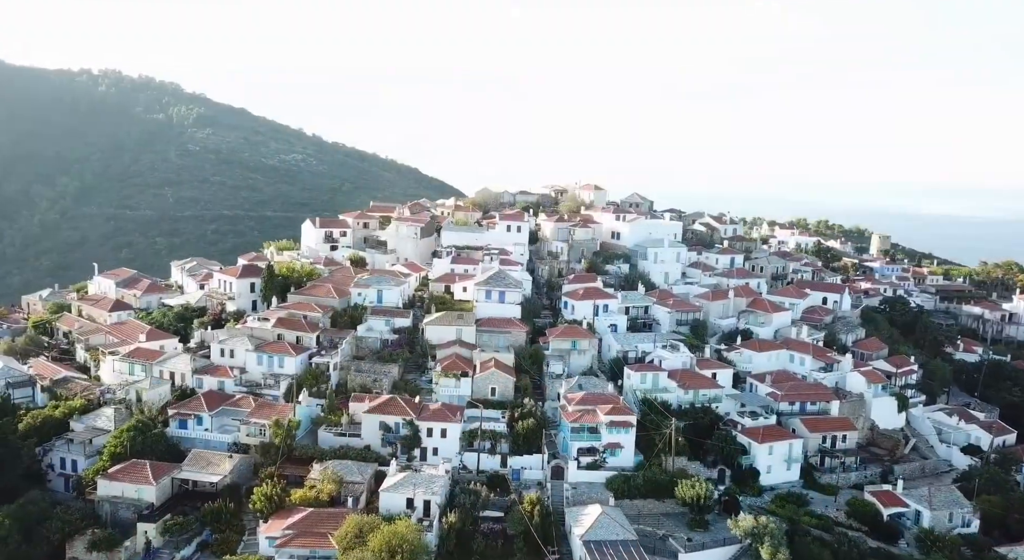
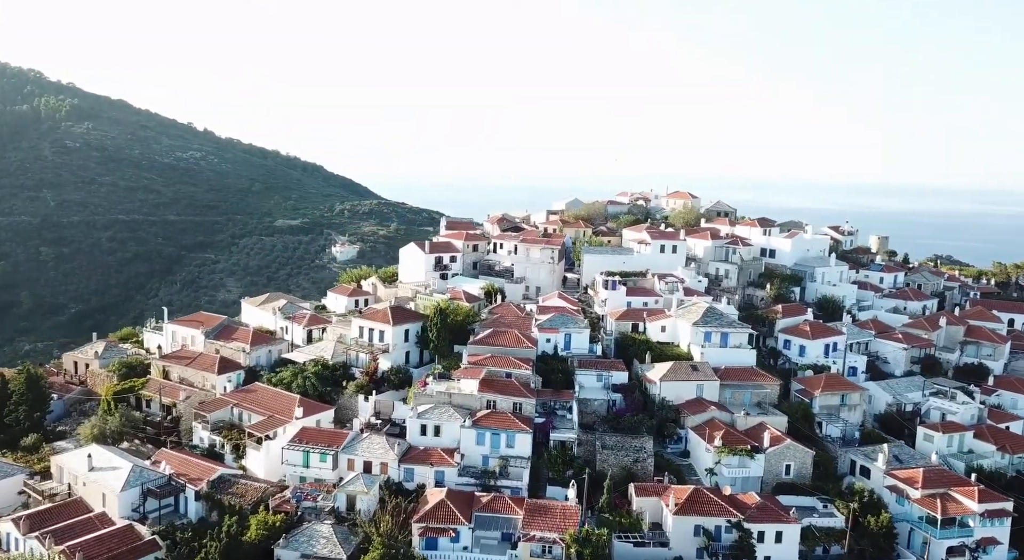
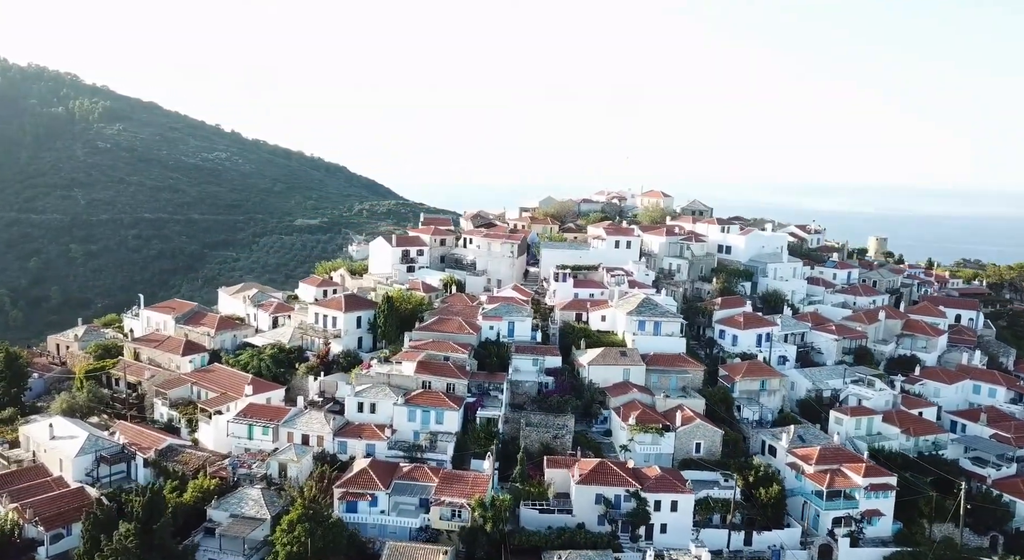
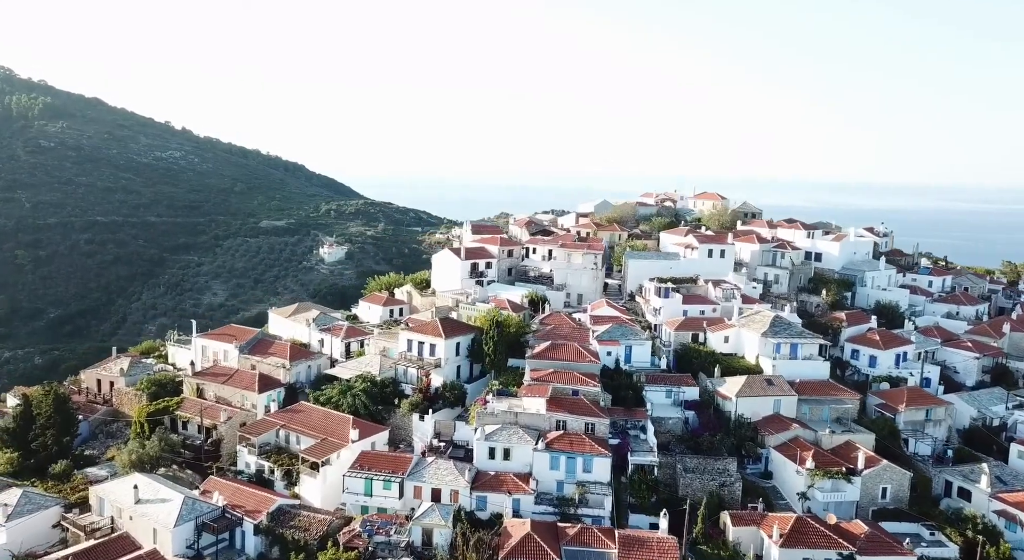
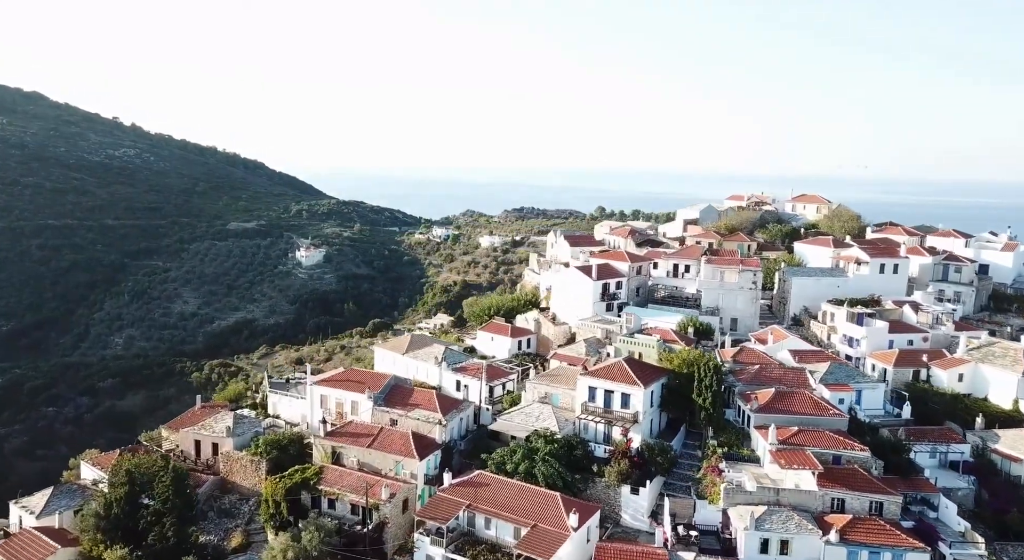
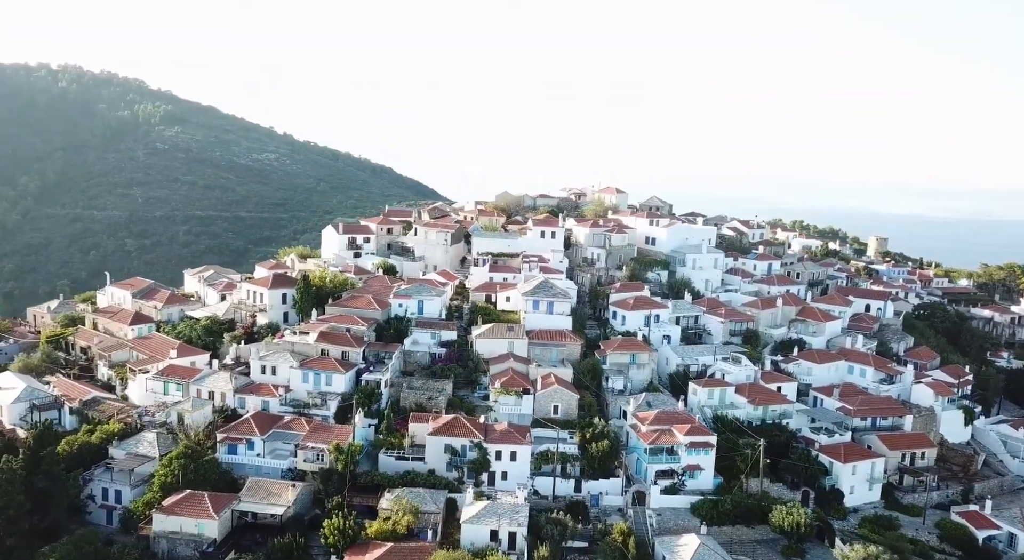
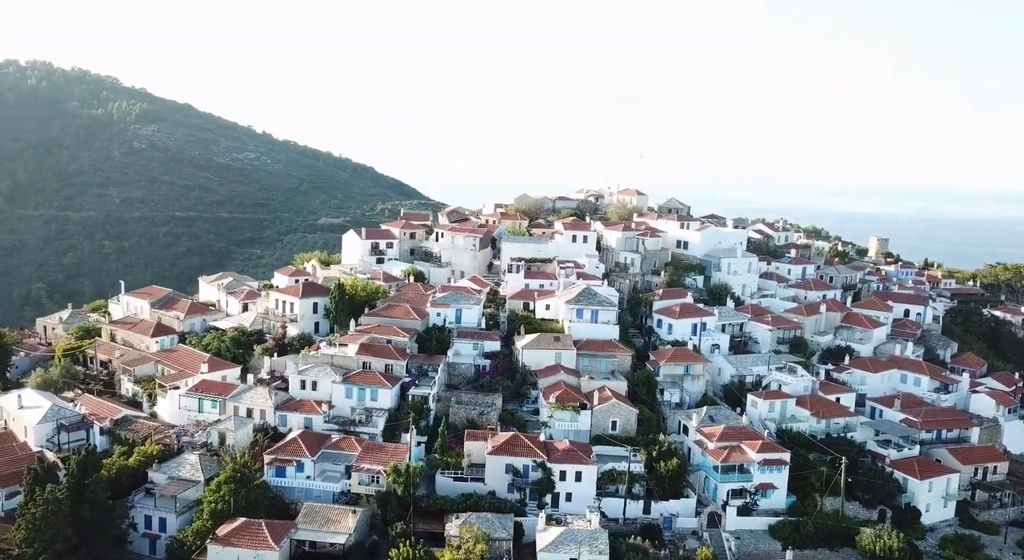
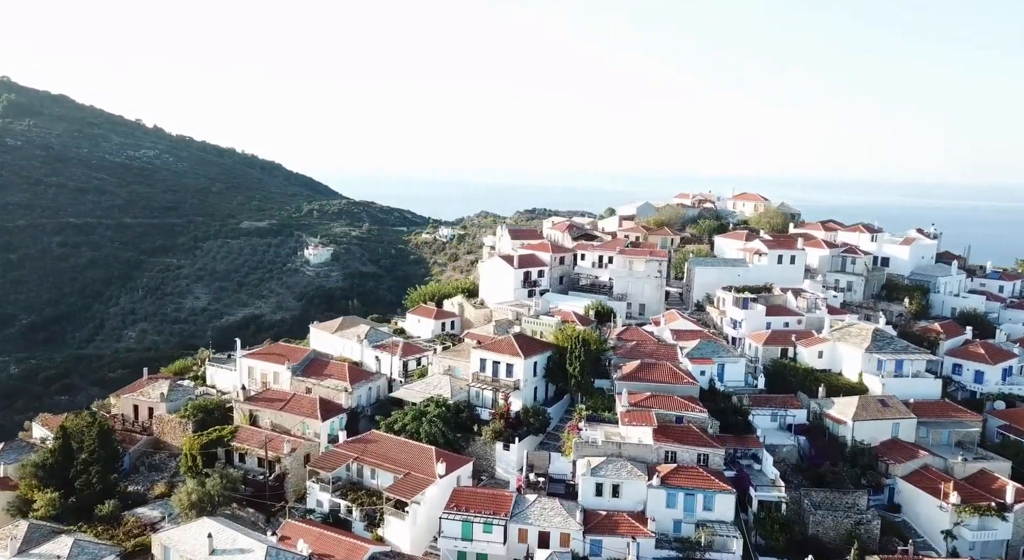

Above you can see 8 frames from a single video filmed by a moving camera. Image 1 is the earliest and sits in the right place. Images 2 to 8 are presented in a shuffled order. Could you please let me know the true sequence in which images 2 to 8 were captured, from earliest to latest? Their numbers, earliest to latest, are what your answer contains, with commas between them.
6, 7, 3, 2, 4, 8, 5
